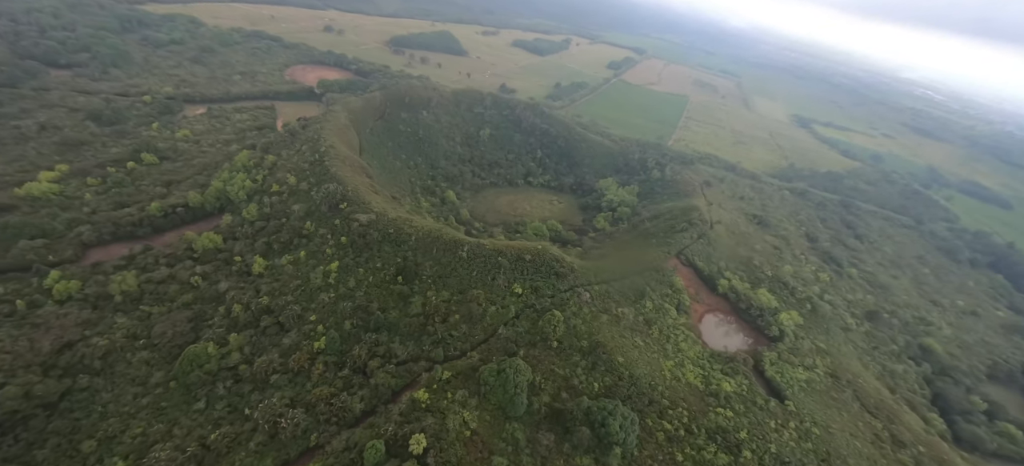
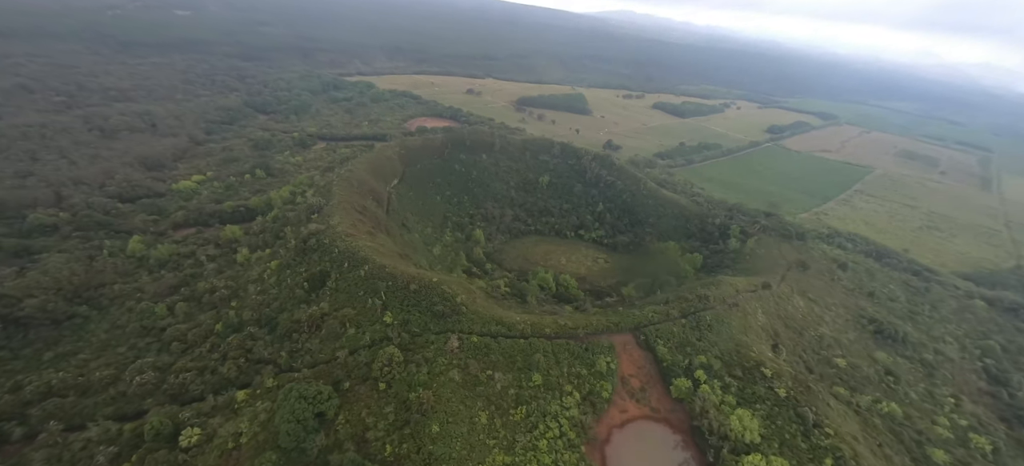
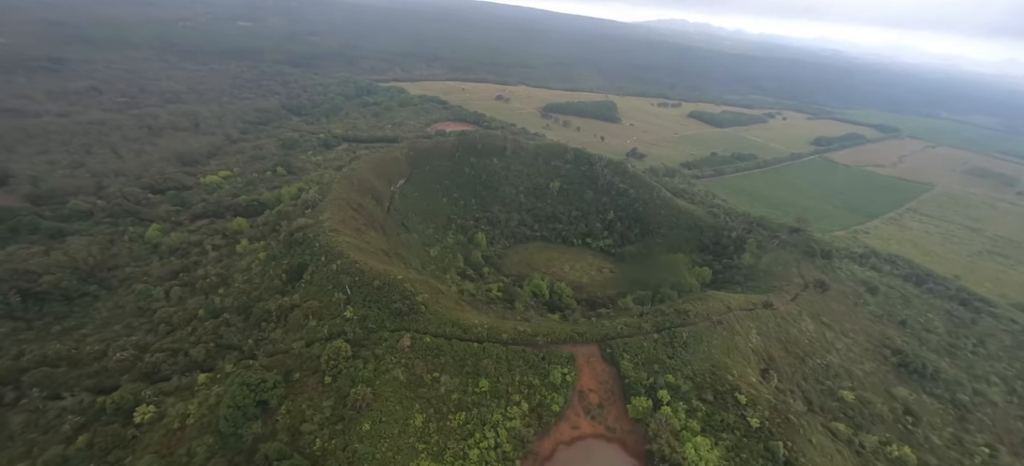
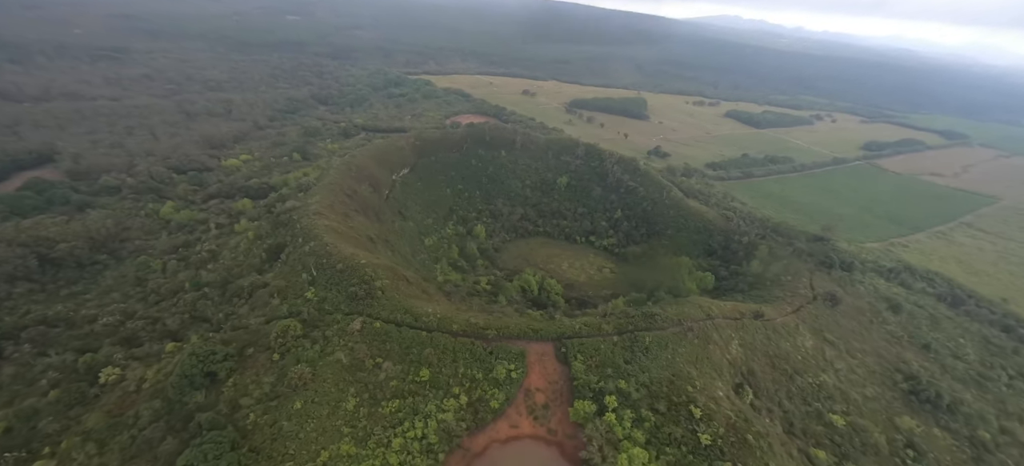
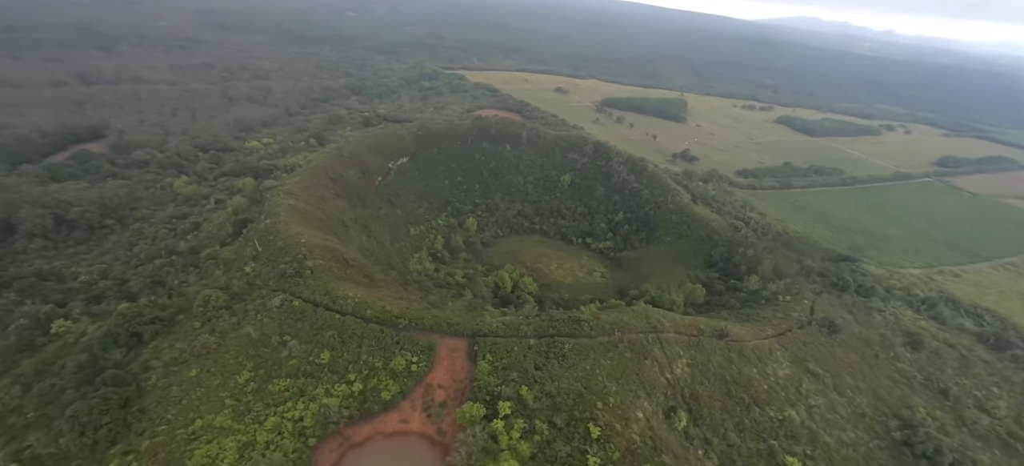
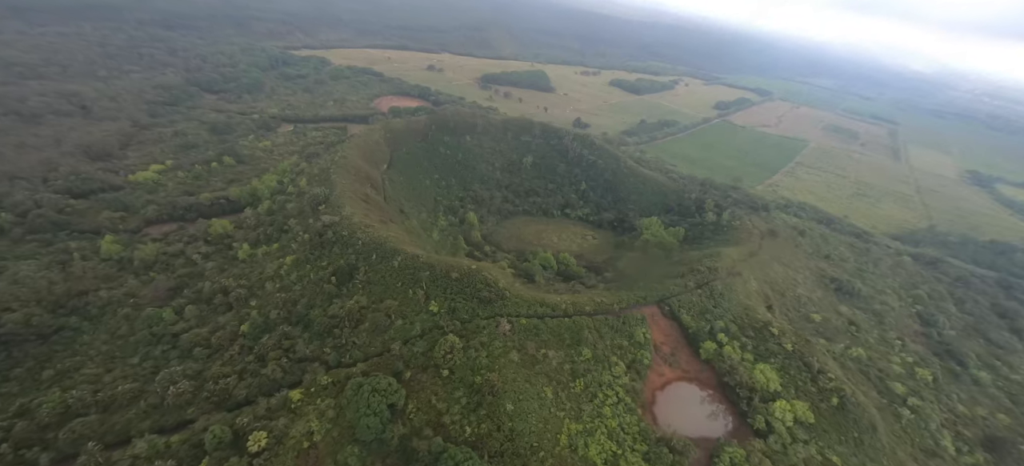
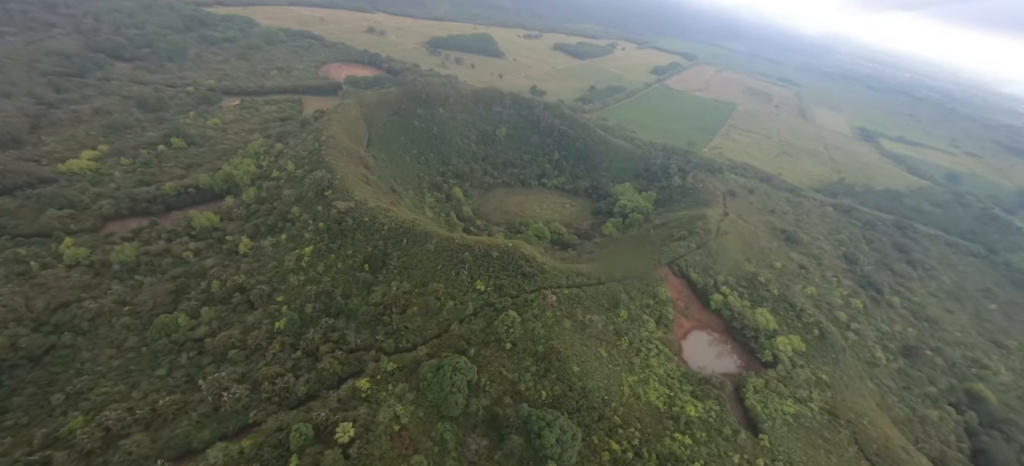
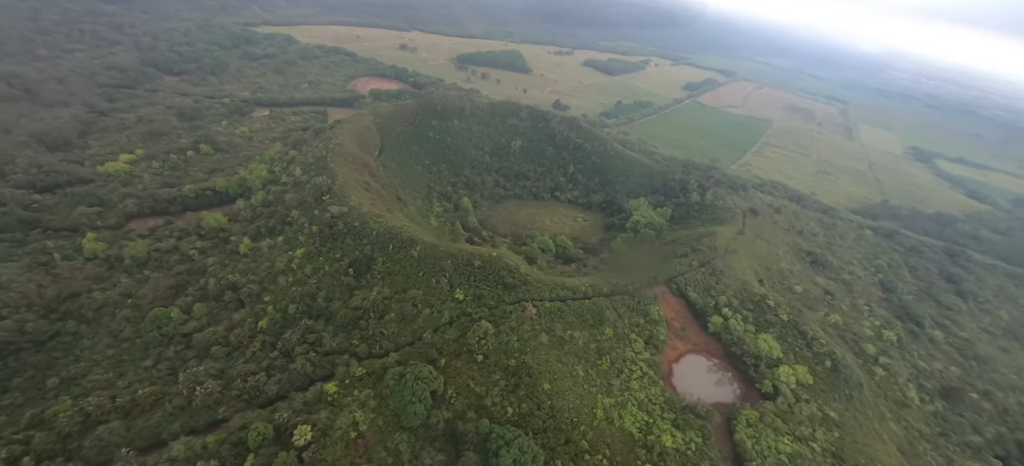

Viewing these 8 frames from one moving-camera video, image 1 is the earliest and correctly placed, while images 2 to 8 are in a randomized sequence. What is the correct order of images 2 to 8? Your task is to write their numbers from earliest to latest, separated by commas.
7, 8, 6, 2, 3, 4, 5
